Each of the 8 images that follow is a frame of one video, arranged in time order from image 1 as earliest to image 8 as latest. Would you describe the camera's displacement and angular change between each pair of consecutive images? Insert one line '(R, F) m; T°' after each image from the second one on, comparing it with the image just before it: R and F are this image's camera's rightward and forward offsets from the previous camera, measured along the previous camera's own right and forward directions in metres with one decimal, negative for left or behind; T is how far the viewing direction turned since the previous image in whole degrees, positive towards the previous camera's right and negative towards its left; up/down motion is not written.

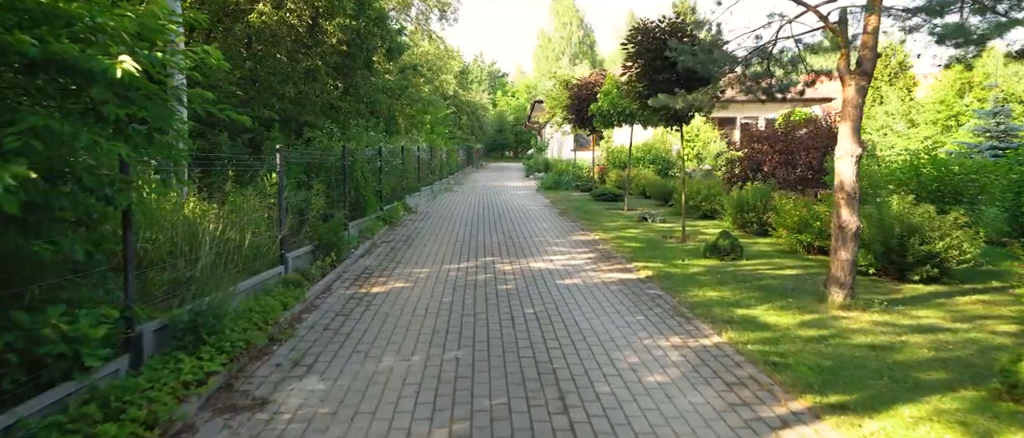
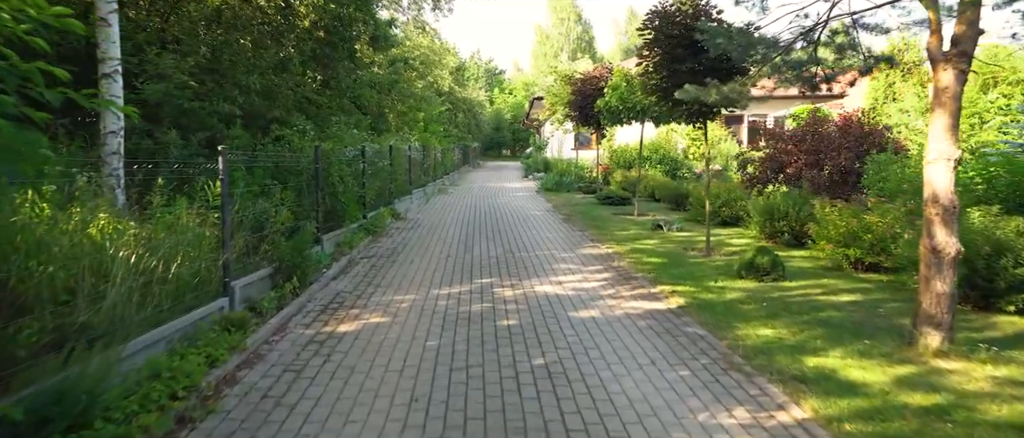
(0.0, +1.3) m; 0°
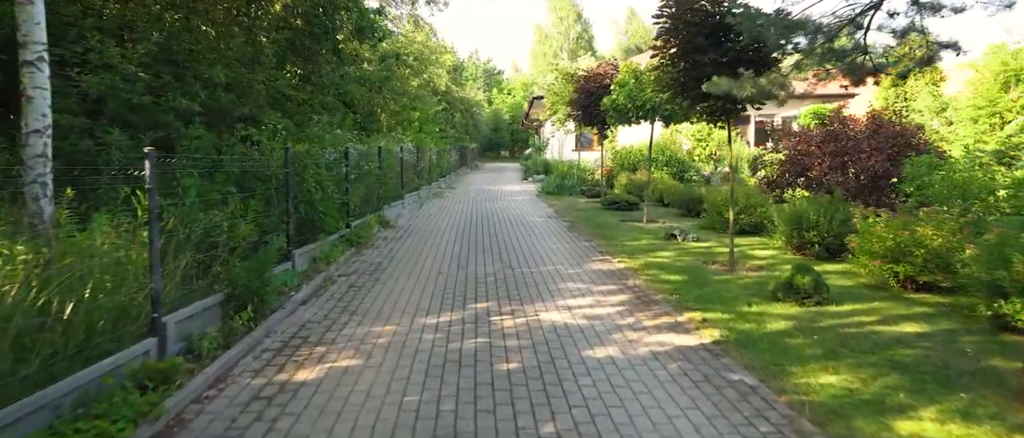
(0.0, +1.0) m; 0°
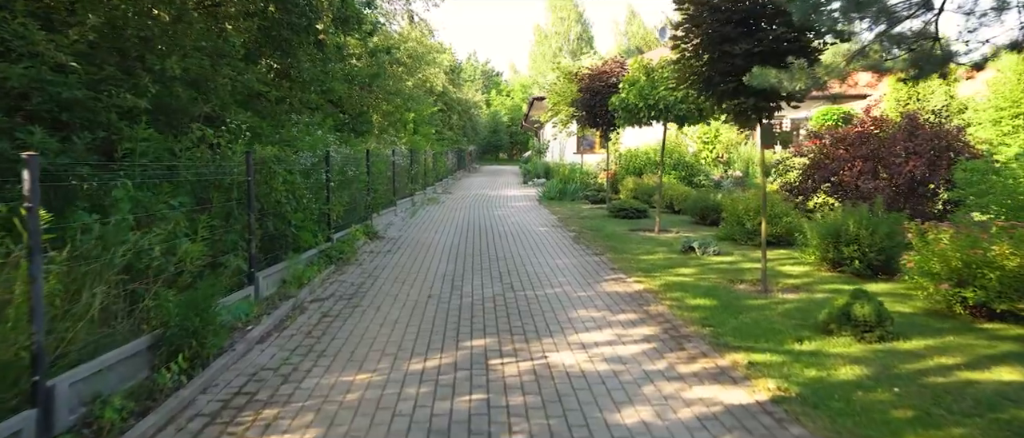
(0.0, +1.0) m; 0°
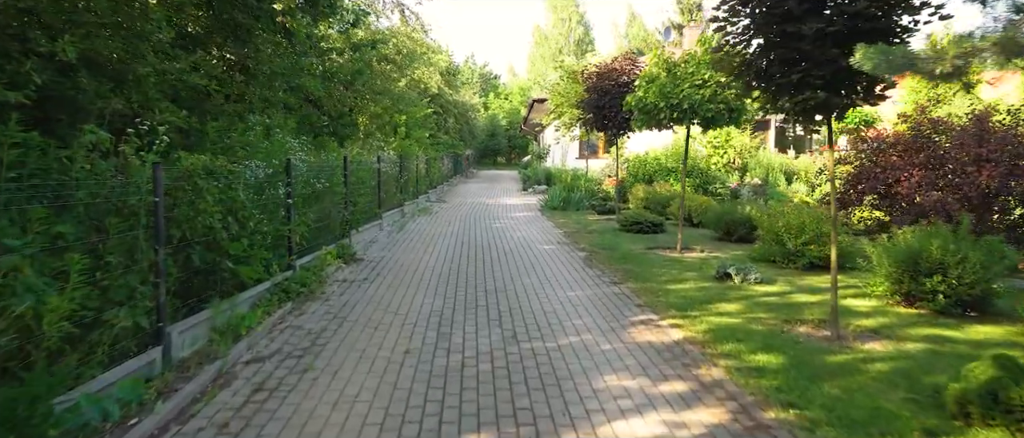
(0.0, +1.5) m; 0°
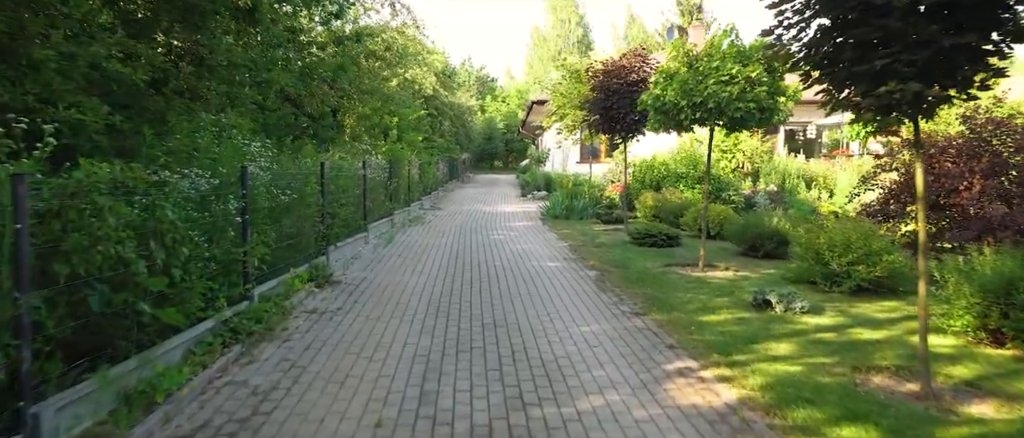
(-0.1, +1.2) m; 0°
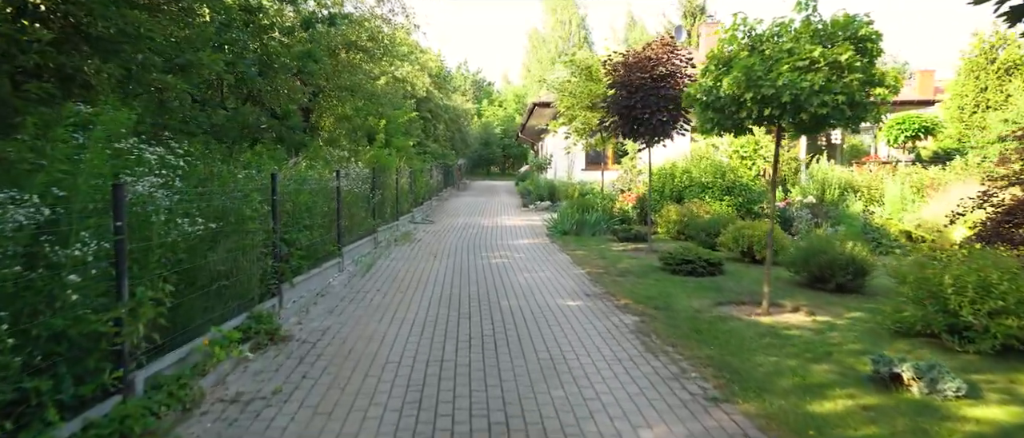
(-0.2, +2.1) m; 0°
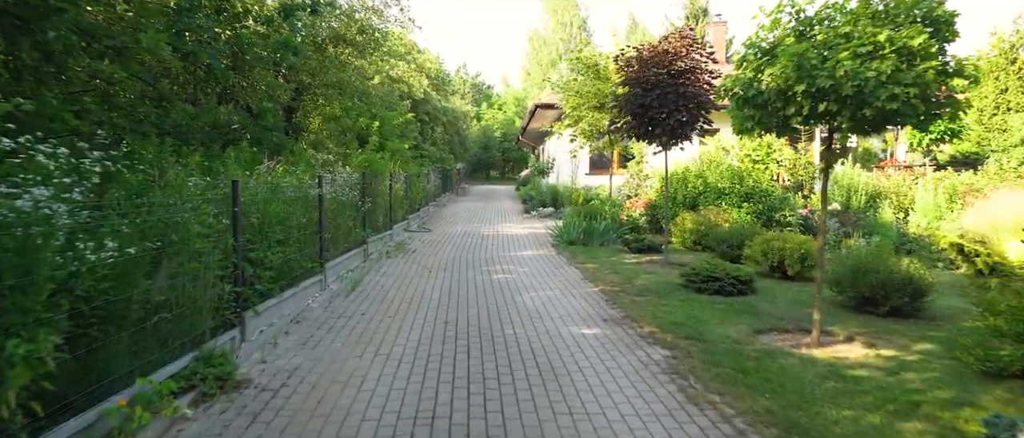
(-0.1, +1.1) m; 0°
